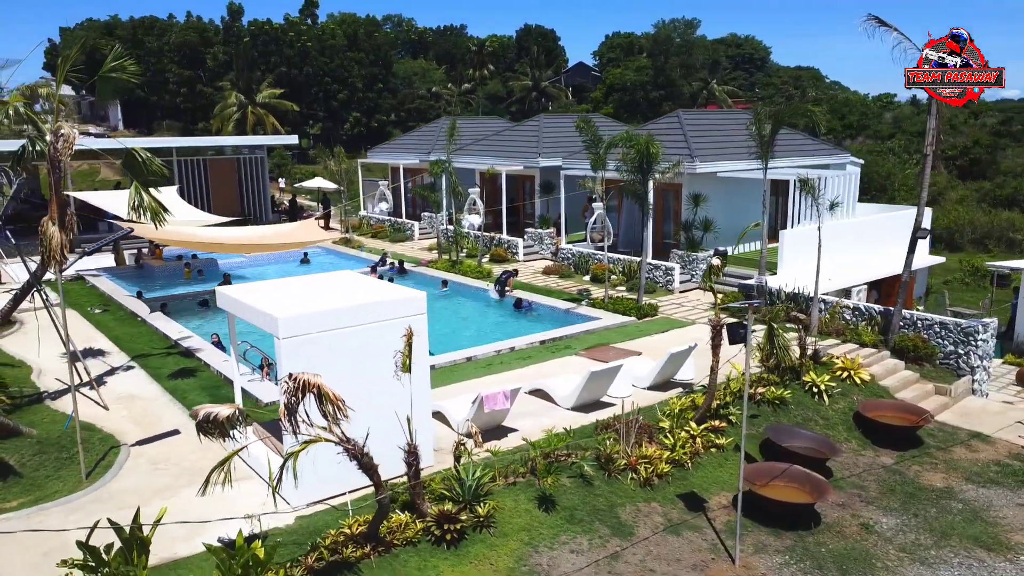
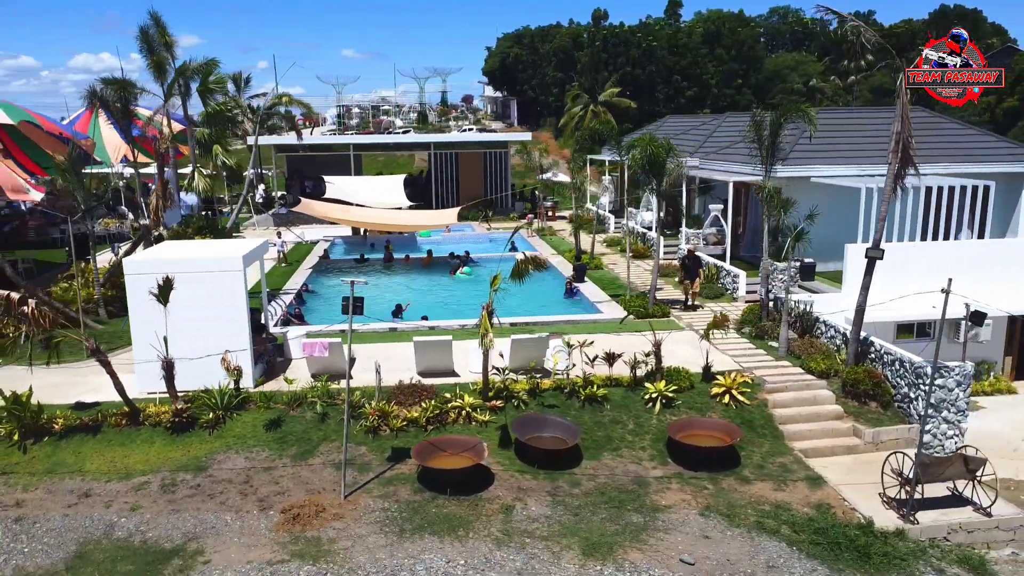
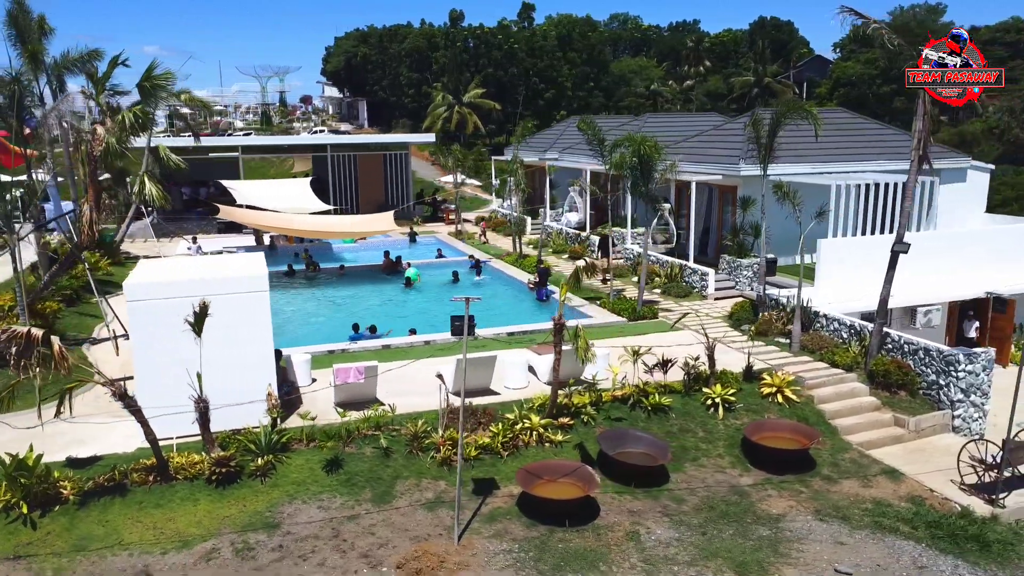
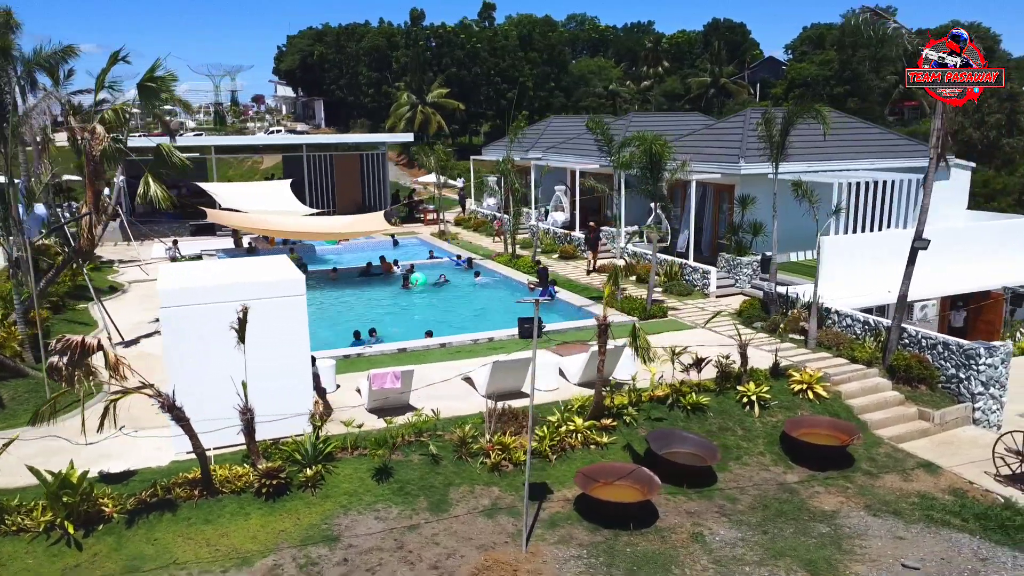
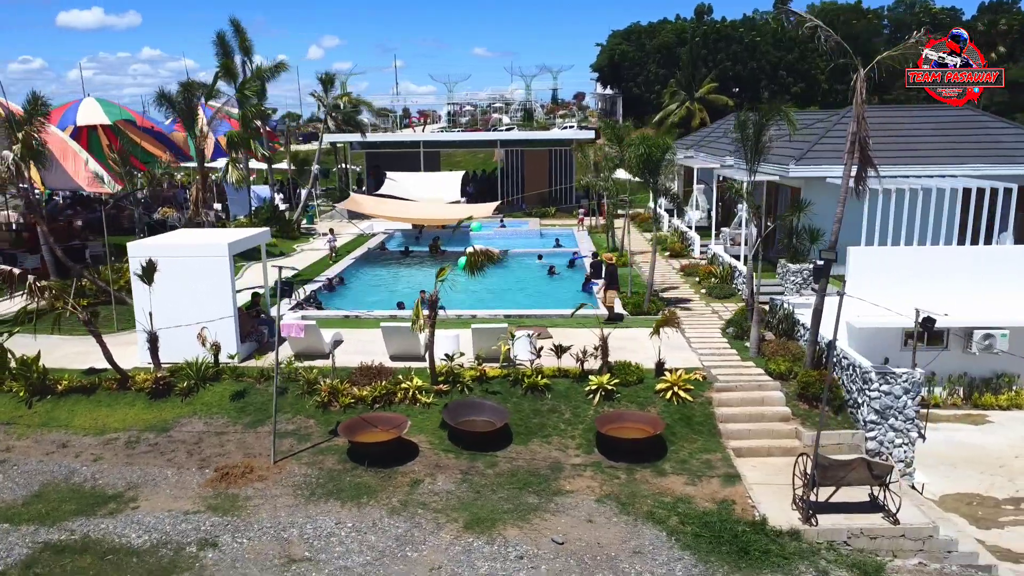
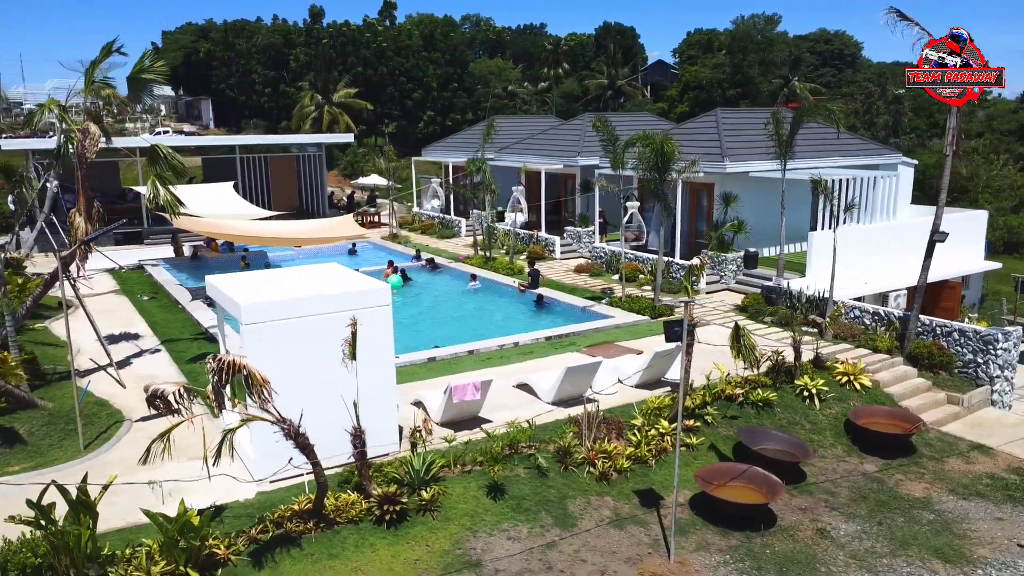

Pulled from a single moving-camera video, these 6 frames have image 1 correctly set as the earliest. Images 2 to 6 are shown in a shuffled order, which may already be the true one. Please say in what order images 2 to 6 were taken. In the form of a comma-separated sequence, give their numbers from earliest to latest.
6, 4, 3, 2, 5
